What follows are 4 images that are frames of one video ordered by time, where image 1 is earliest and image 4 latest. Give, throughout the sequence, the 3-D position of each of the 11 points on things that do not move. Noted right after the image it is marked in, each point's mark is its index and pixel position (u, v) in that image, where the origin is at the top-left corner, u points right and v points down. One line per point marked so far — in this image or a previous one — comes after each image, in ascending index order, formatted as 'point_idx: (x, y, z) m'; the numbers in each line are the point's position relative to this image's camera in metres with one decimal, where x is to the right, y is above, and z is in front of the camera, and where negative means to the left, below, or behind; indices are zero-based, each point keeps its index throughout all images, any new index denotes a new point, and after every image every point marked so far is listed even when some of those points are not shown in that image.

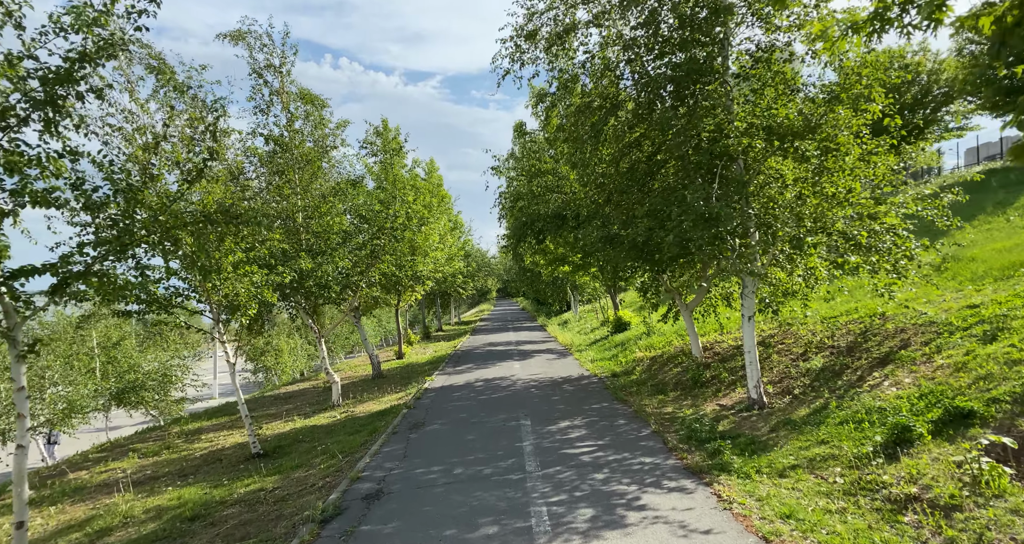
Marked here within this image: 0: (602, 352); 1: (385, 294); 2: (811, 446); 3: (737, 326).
0: (+2.6, -2.3, +18.5) m
1: (-3.6, -0.6, +18.6) m
2: (+3.2, -1.8, +6.9) m
3: (+5.3, -1.3, +15.3) m
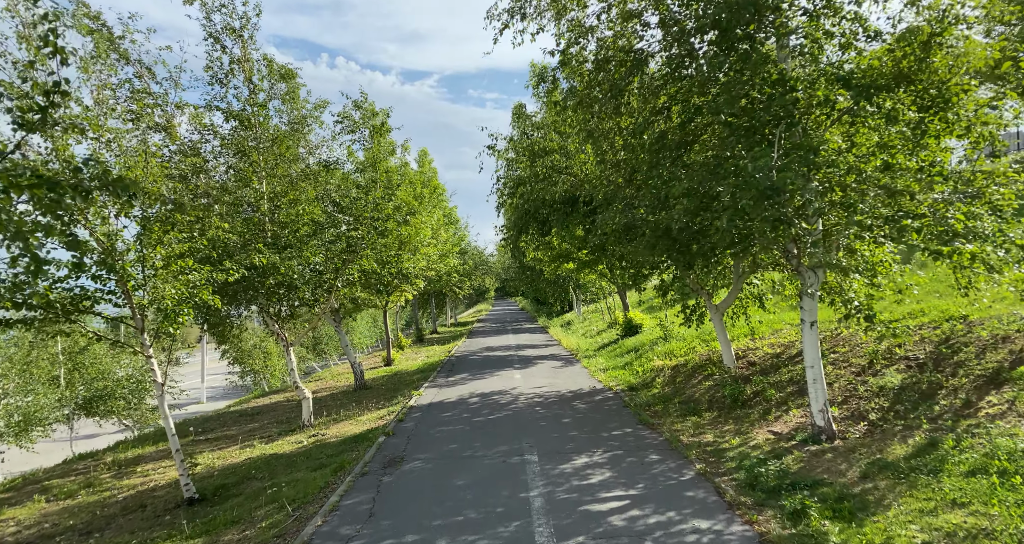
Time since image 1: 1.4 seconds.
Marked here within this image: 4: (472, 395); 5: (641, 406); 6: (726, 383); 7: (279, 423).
0: (+2.6, -2.2, +16.5) m
1: (-3.6, -0.6, +16.6) m
2: (+3.2, -1.8, +4.9) m
3: (+5.3, -1.2, +13.3) m
4: (-0.7, -2.3, +12.3) m
5: (+2.1, -2.2, +10.5) m
6: (+3.5, -1.8, +10.5) m
7: (-4.5, -2.9, +12.5) m
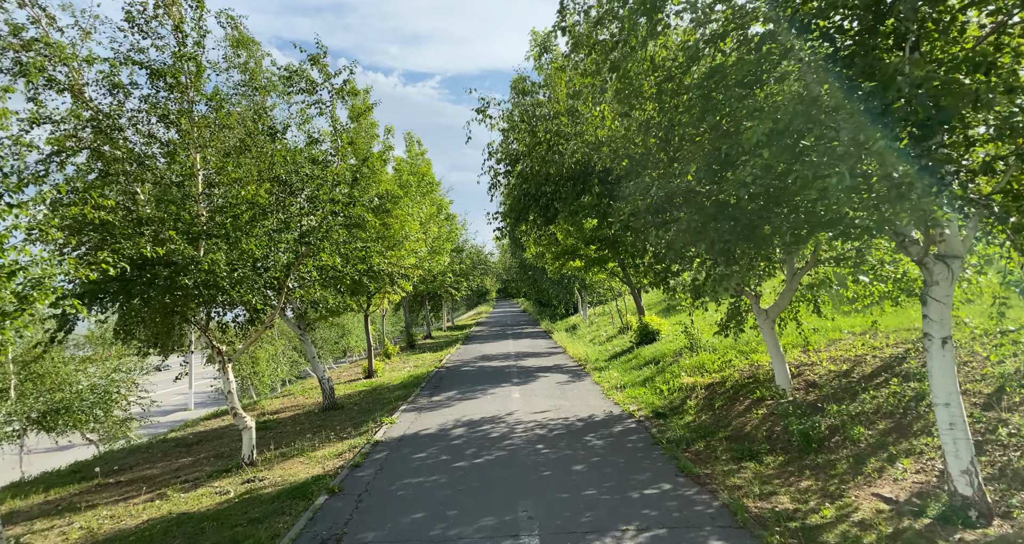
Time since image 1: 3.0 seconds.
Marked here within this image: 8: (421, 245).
0: (+2.5, -2.2, +14.0) m
1: (-3.7, -0.6, +14.1) m
2: (+3.1, -1.7, +2.3) m
3: (+5.2, -1.1, +10.7) m
4: (-0.8, -2.3, +9.8) m
5: (+2.0, -2.1, +8.0) m
6: (+3.4, -1.7, +8.0) m
7: (-4.6, -2.9, +10.0) m
8: (-2.7, +0.8, +19.1) m
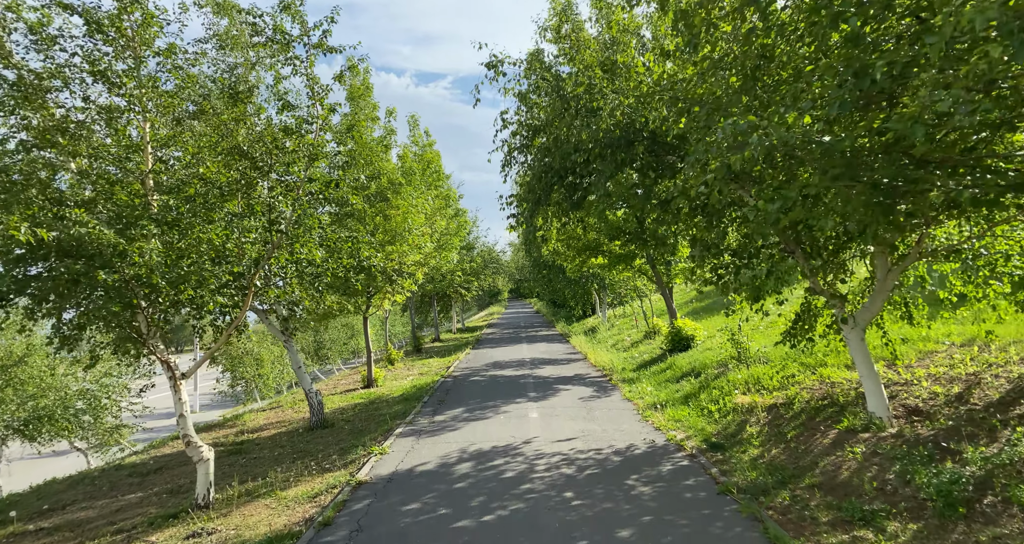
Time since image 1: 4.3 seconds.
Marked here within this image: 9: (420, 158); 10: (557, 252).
0: (+2.8, -2.1, +12.0) m
1: (-3.4, -0.5, +12.2) m
2: (+3.2, -1.7, +0.3) m
3: (+5.5, -1.1, +8.7) m
4: (-0.6, -2.2, +7.9) m
5: (+2.2, -2.1, +6.0) m
6: (+3.6, -1.7, +6.0) m
7: (-4.3, -2.8, +8.1) m
8: (-2.3, +0.9, +17.2) m
9: (-2.7, +3.4, +19.2) m
10: (+1.3, +0.6, +19.0) m
